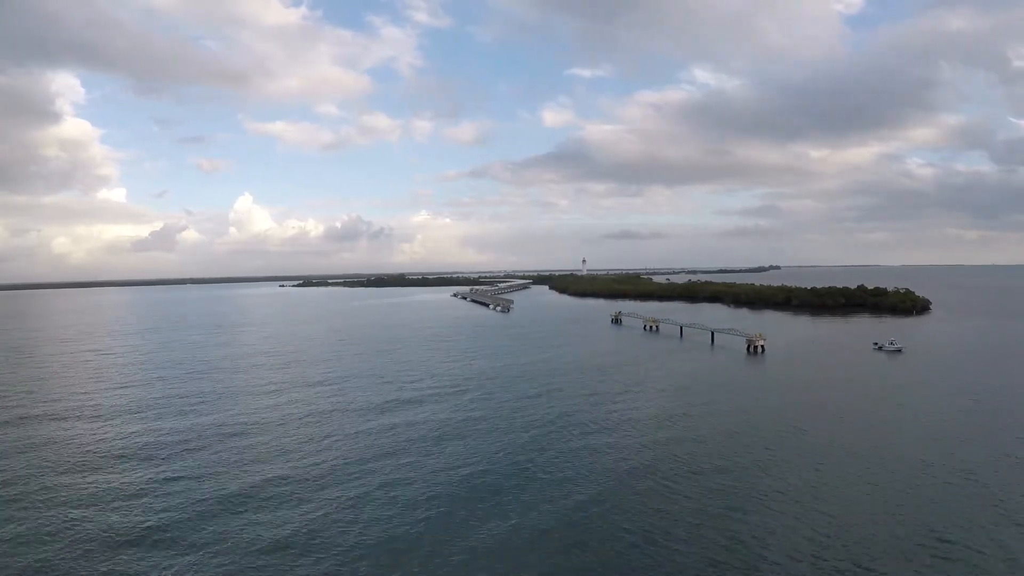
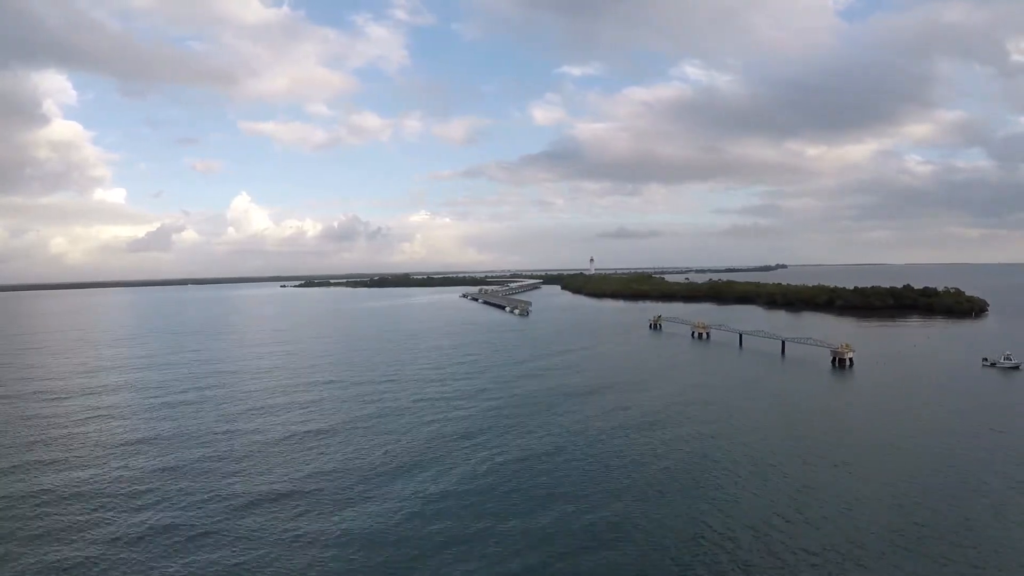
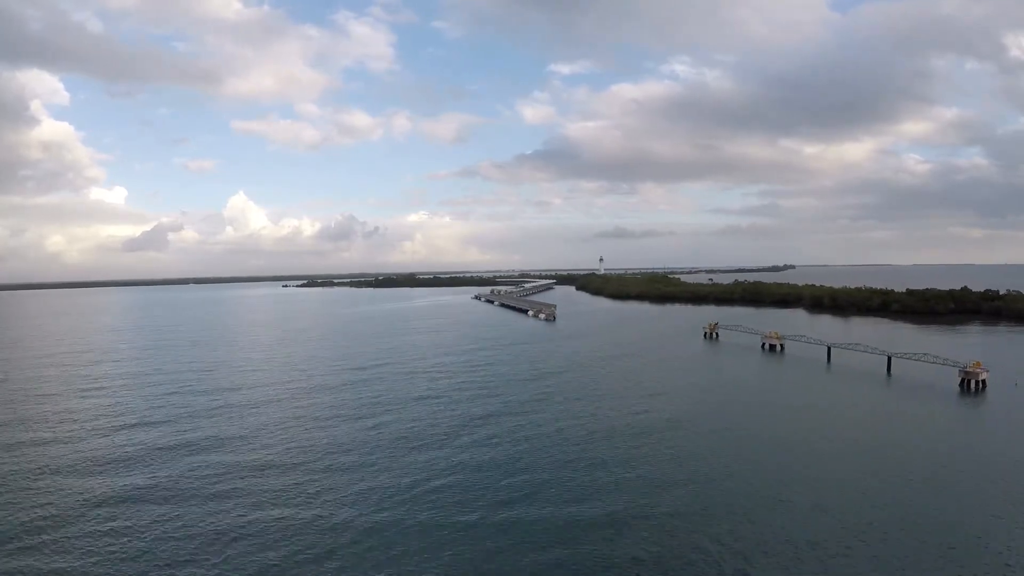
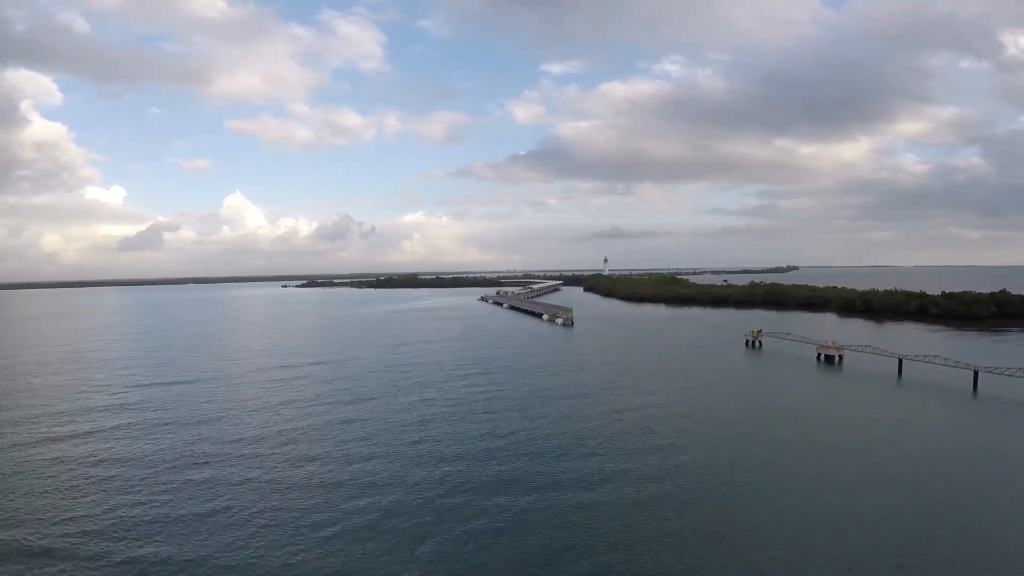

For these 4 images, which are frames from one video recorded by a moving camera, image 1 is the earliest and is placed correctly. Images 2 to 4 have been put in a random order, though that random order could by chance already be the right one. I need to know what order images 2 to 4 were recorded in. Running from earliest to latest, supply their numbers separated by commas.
2, 3, 4
